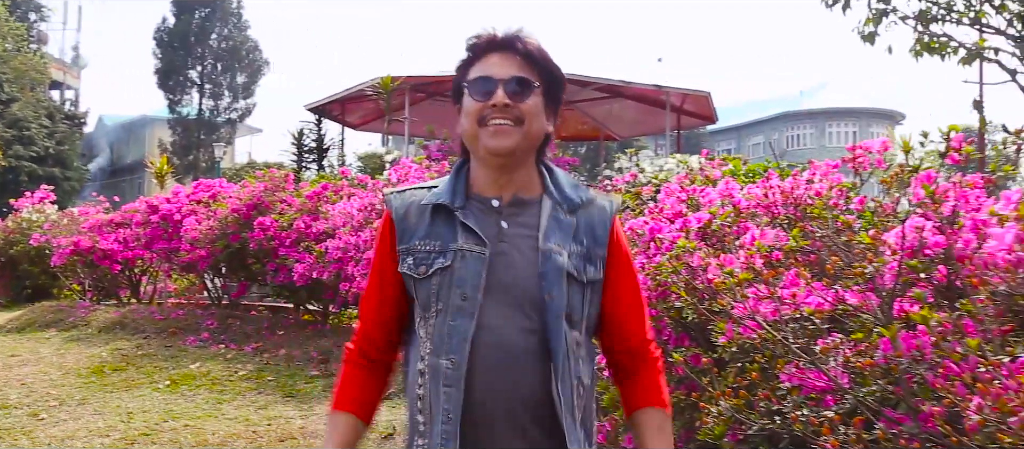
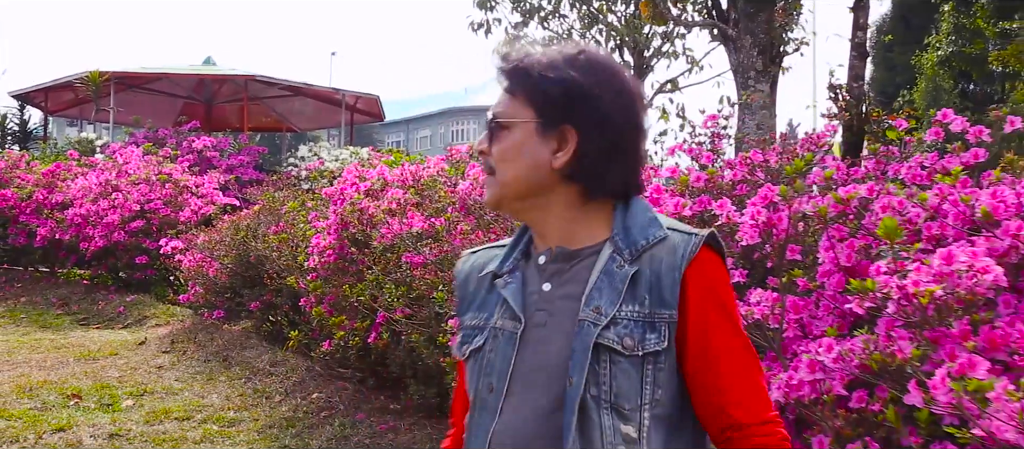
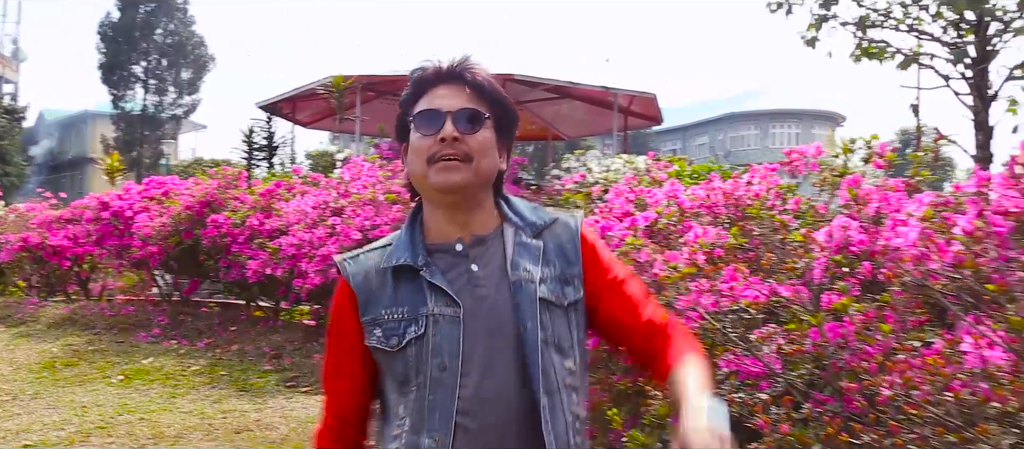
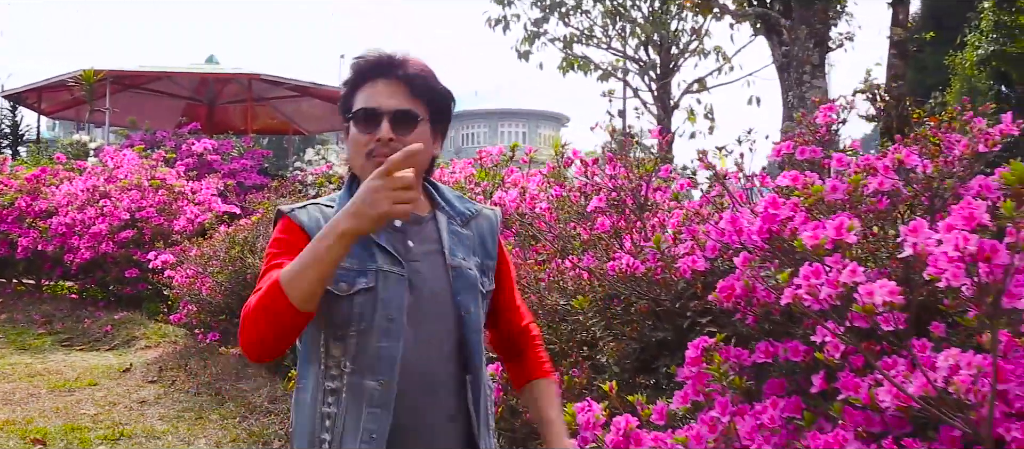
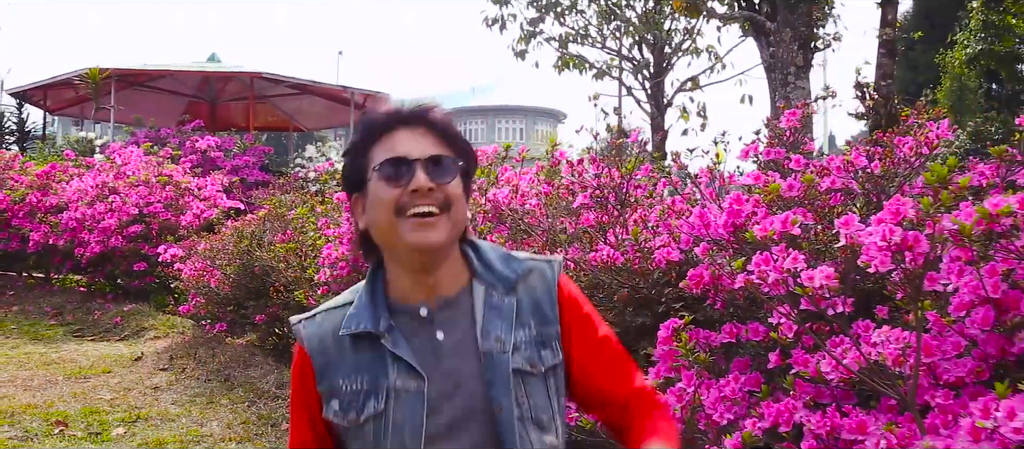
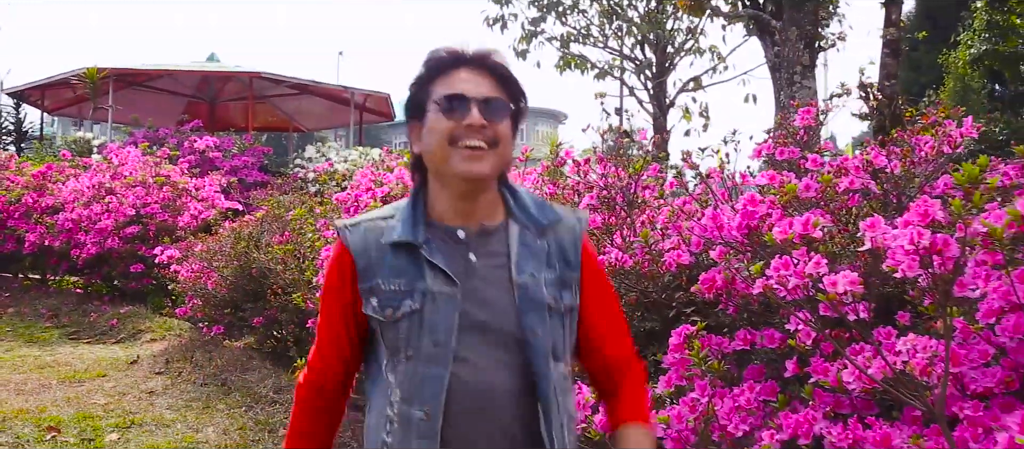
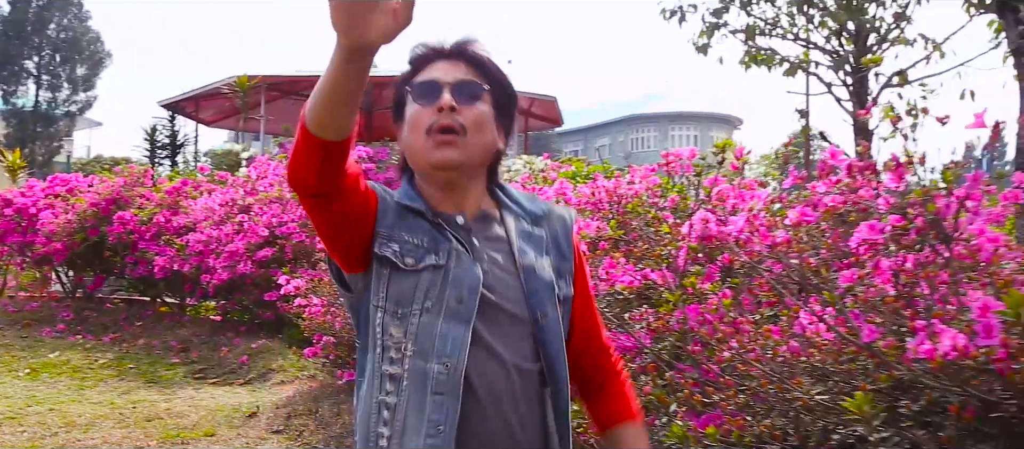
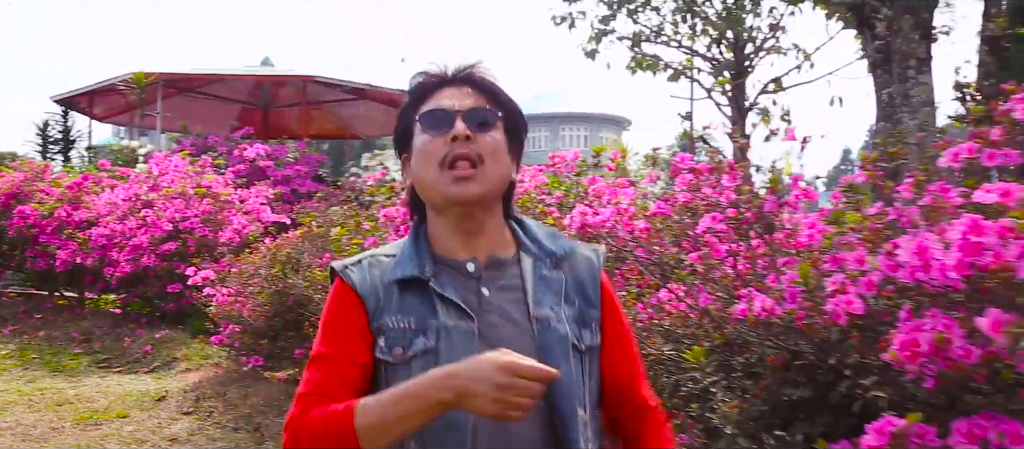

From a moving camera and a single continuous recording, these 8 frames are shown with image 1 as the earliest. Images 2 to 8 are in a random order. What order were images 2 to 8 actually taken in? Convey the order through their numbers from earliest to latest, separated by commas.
3, 7, 8, 4, 6, 5, 2
